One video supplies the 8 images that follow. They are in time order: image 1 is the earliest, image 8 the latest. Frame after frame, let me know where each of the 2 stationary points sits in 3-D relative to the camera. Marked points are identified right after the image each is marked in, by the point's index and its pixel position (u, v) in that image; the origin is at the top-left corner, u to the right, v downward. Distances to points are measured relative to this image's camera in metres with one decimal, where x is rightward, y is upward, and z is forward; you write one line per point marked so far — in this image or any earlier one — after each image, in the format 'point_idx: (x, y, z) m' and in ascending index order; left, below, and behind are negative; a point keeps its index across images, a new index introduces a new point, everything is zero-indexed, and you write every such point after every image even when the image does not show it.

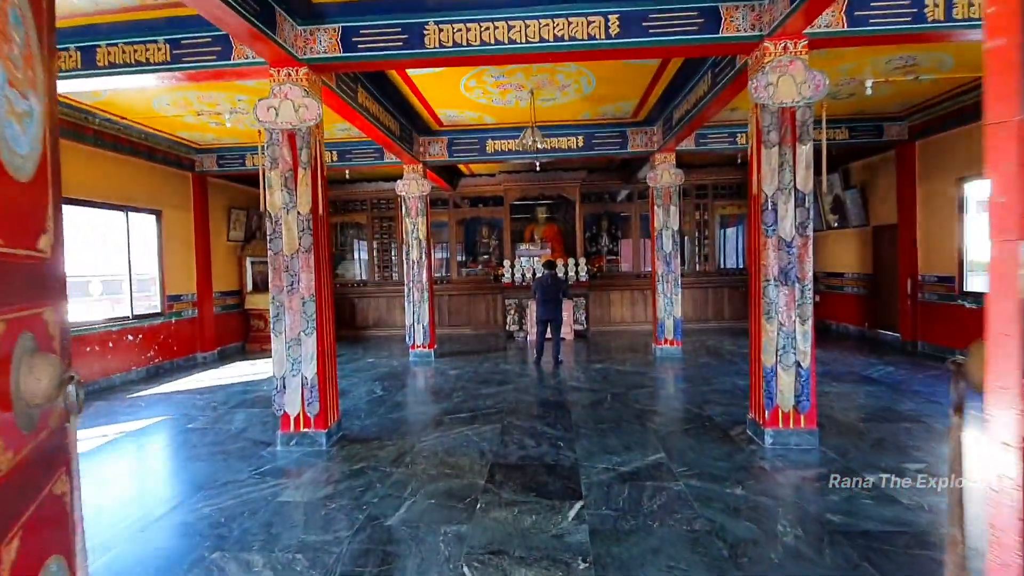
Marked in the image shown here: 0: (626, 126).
0: (+1.6, +2.2, +7.1) m
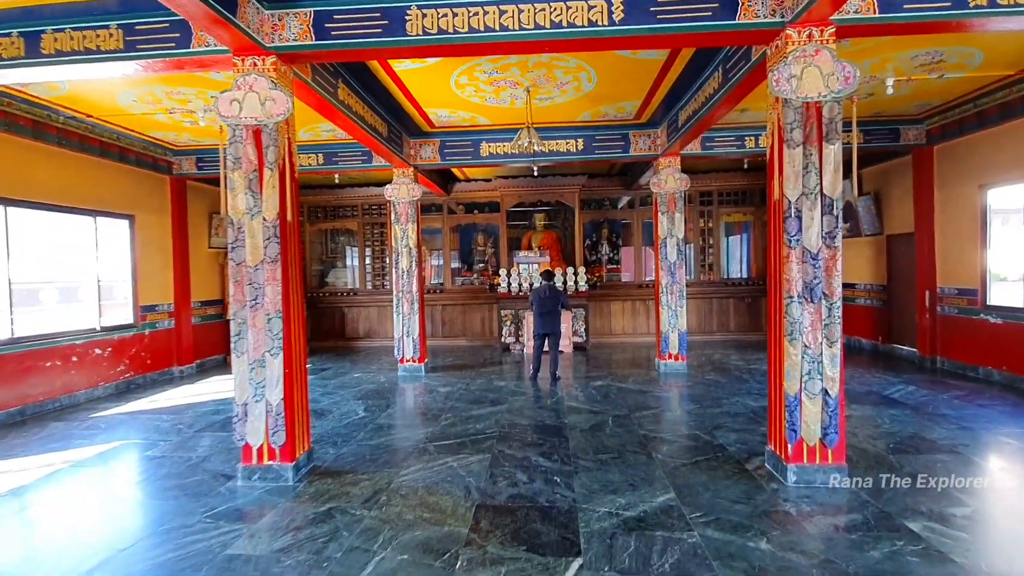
0: (+1.5, +2.1, +6.7) m
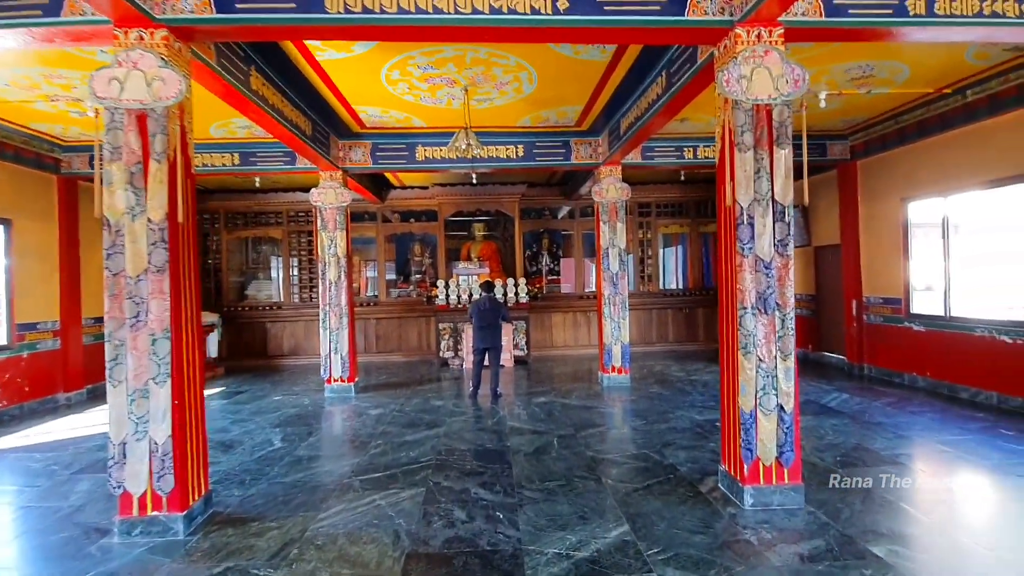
0: (+0.7, +1.9, +6.5) m
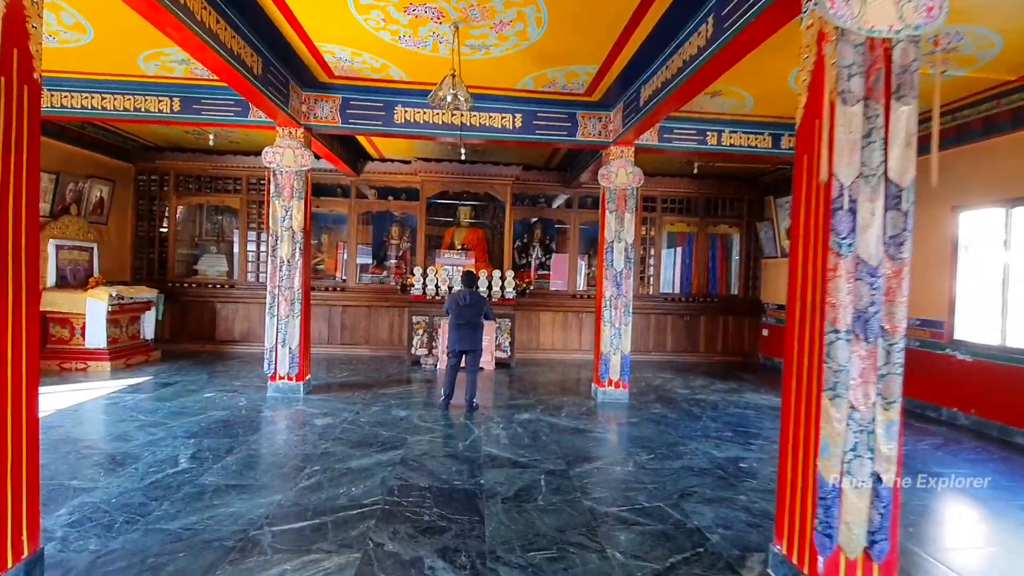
0: (+0.7, +1.9, +5.6) m
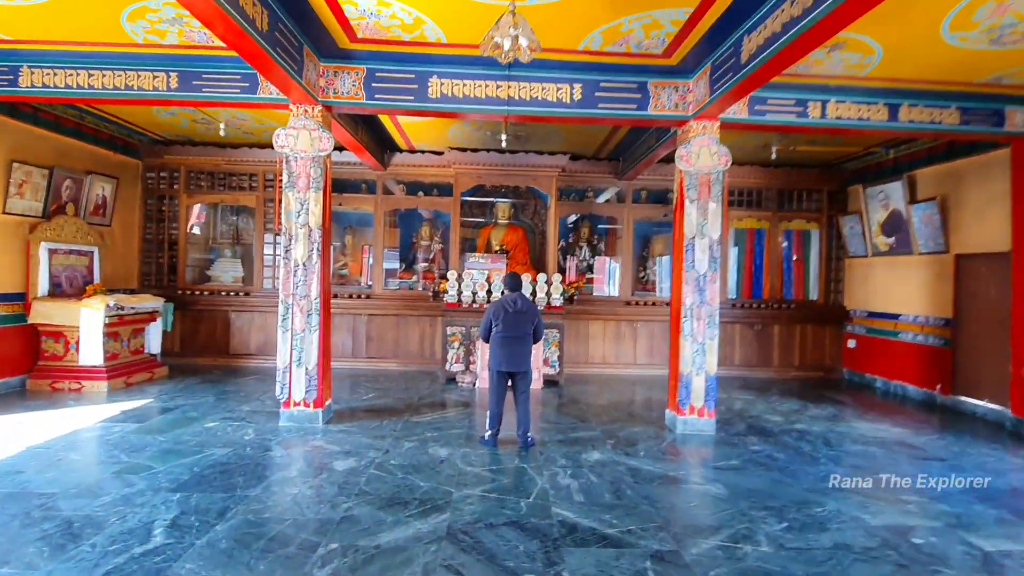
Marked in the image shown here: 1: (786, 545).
0: (+1.2, +1.9, +4.6) m
1: (+1.4, -1.3, +2.7) m
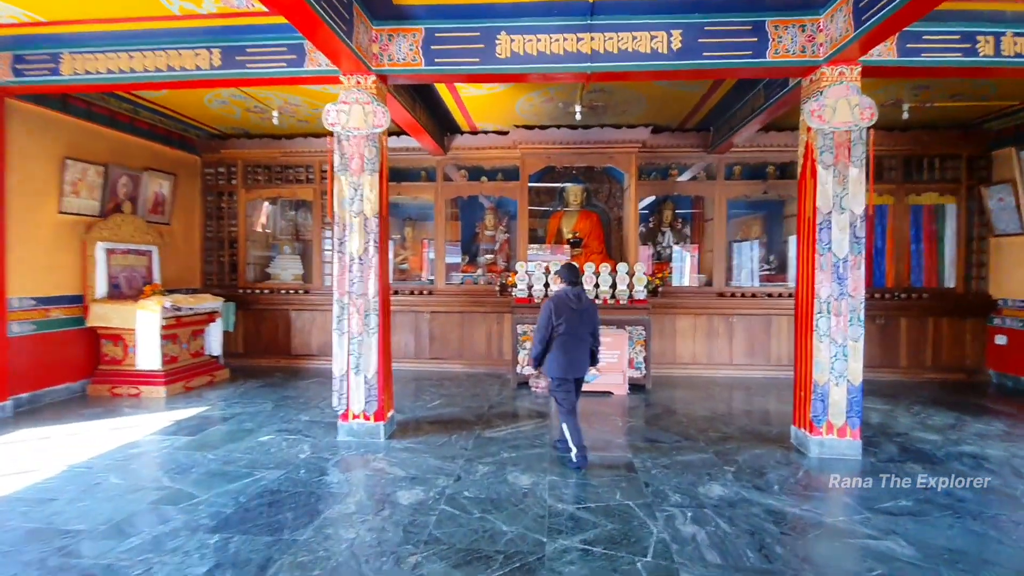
0: (+1.8, +2.0, +3.7) m
1: (+1.9, -1.3, +1.8) m
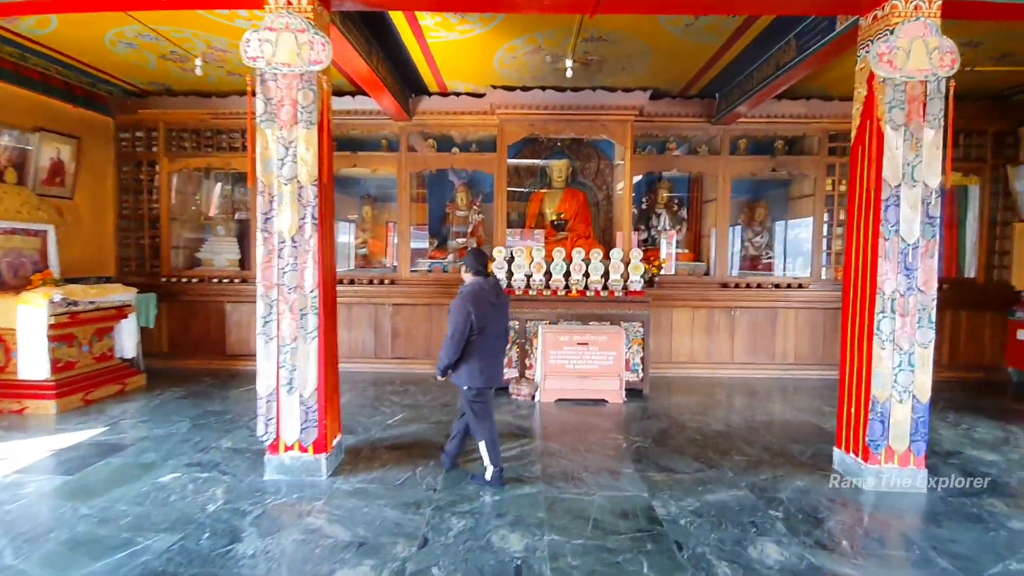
0: (+1.7, +2.0, +2.9) m
1: (+1.9, -1.3, +1.1) m
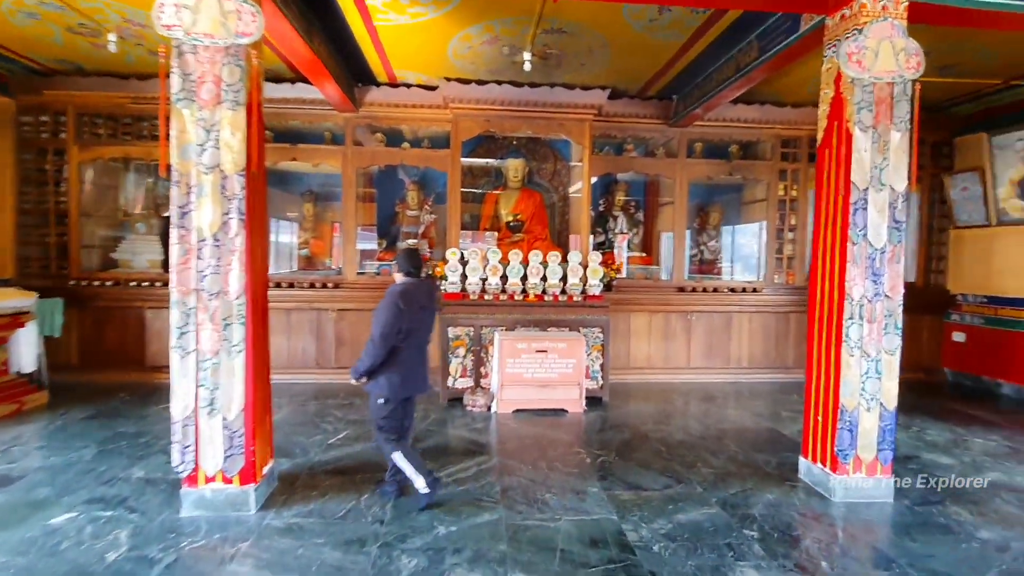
0: (+1.5, +2.0, +2.8) m
1: (+1.8, -1.3, +1.0) m
